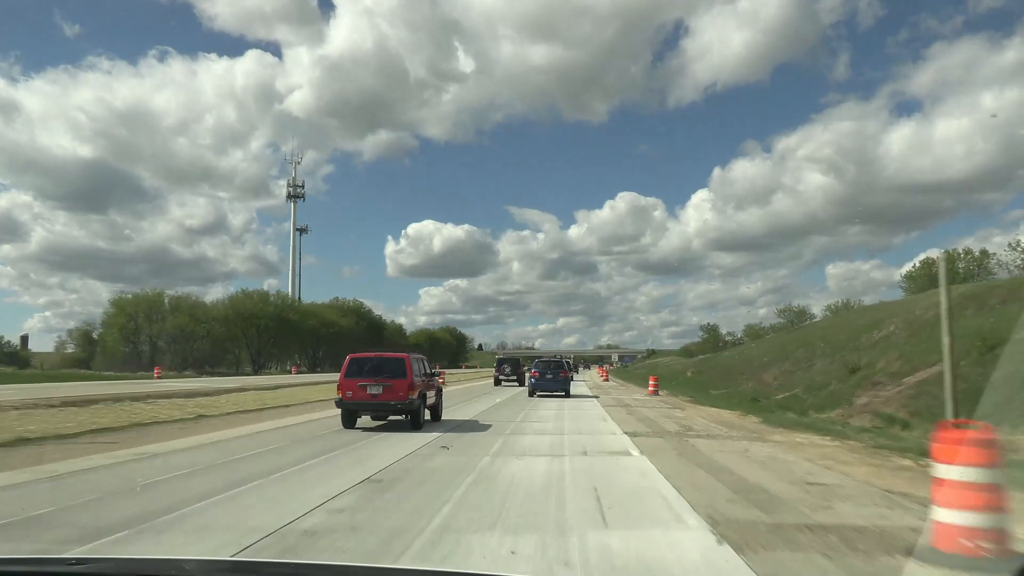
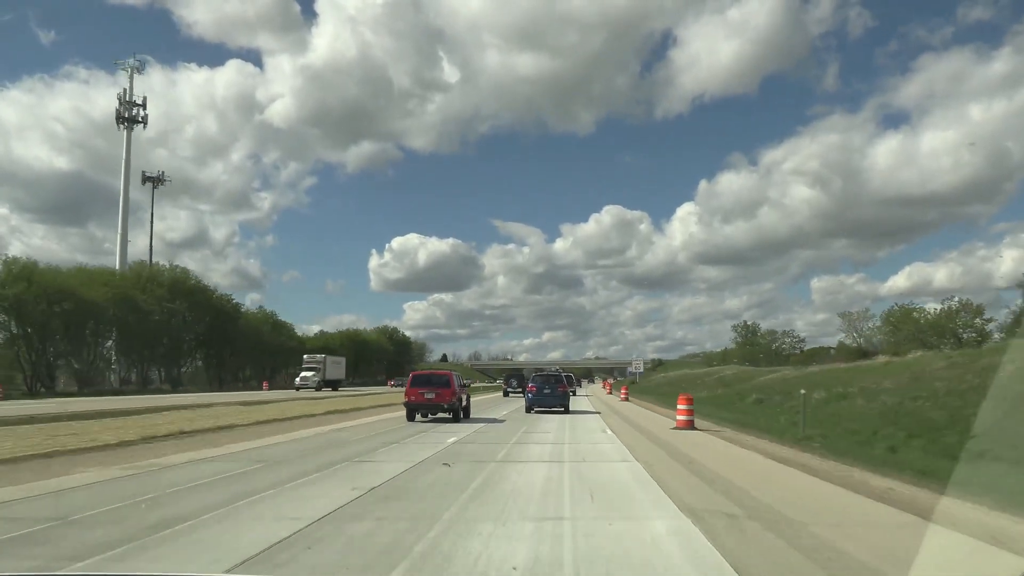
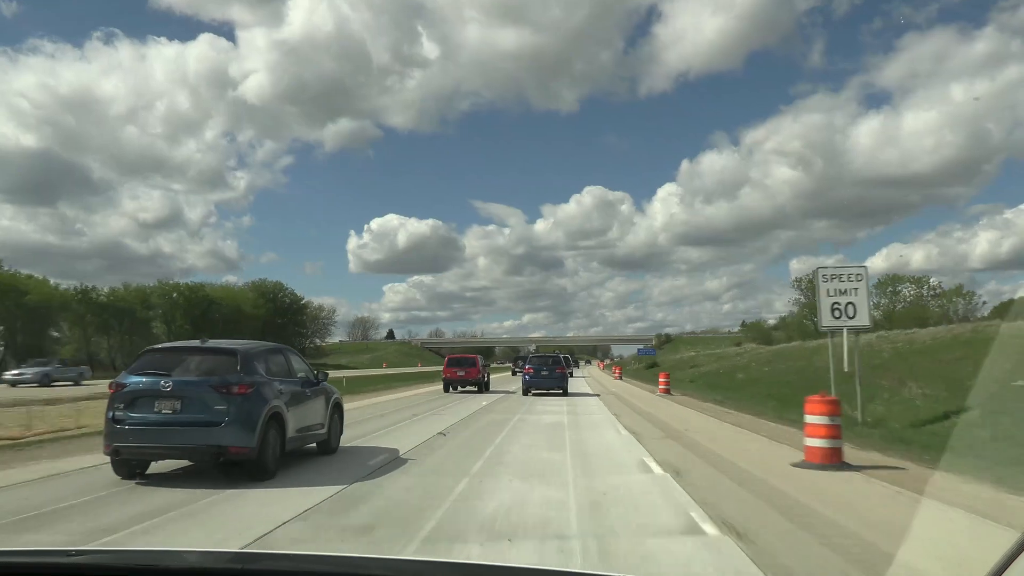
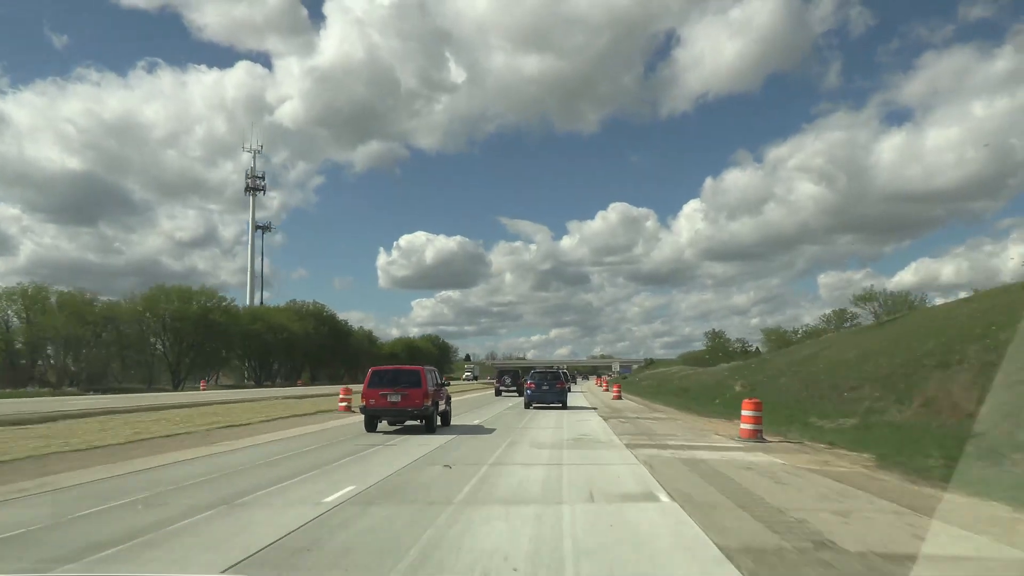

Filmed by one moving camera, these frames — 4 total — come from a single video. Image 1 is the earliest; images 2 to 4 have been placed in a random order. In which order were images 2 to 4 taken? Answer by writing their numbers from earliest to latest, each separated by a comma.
4, 2, 3
